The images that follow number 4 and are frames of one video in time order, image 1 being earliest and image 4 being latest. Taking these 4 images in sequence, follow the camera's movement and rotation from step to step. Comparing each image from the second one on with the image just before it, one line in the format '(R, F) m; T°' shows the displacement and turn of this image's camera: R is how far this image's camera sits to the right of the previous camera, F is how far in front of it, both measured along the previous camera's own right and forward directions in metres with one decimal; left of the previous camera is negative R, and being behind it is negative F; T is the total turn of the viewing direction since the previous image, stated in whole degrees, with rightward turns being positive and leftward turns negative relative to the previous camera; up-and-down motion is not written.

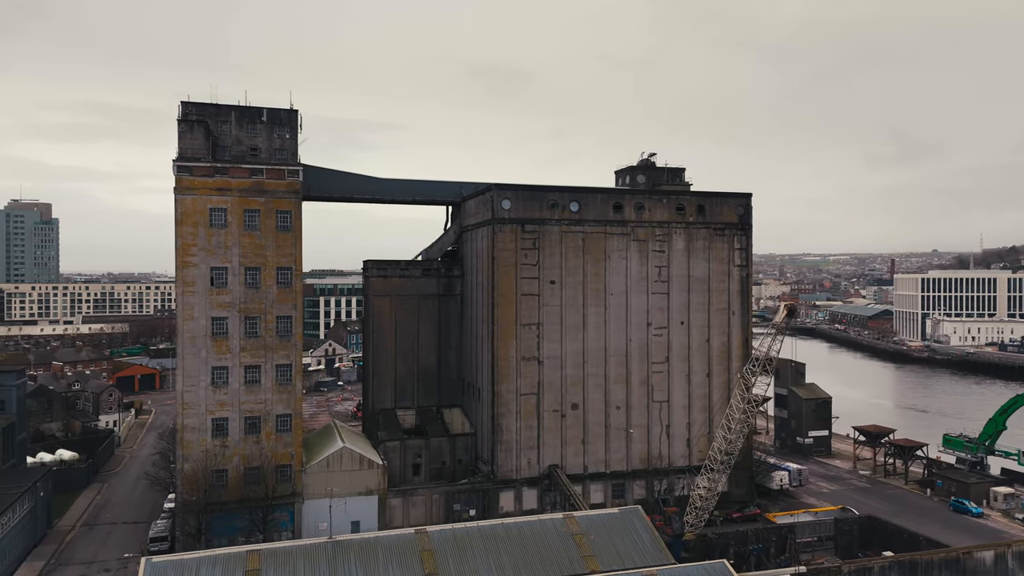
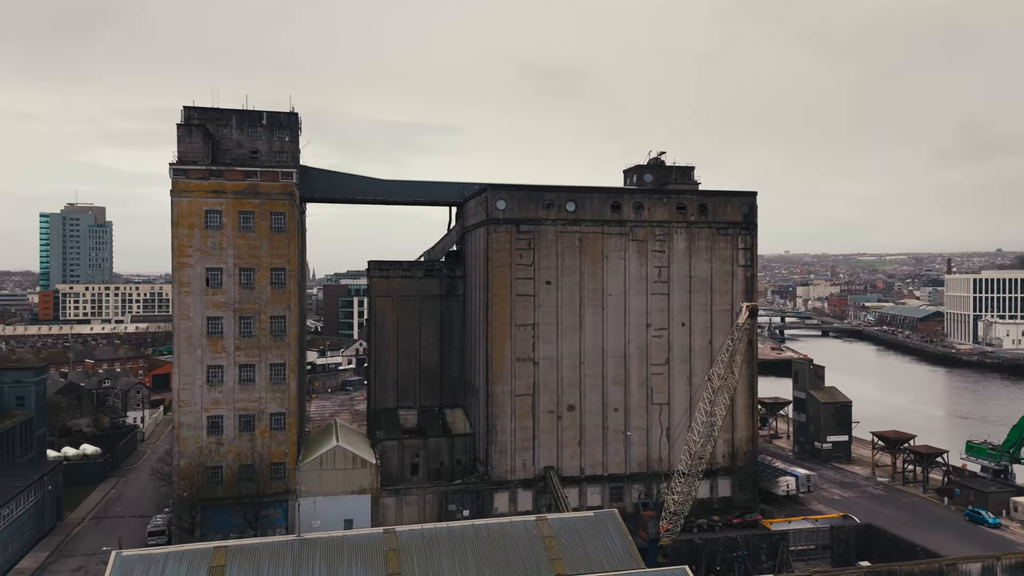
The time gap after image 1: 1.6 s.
(+2.3, +0.2) m; -3°
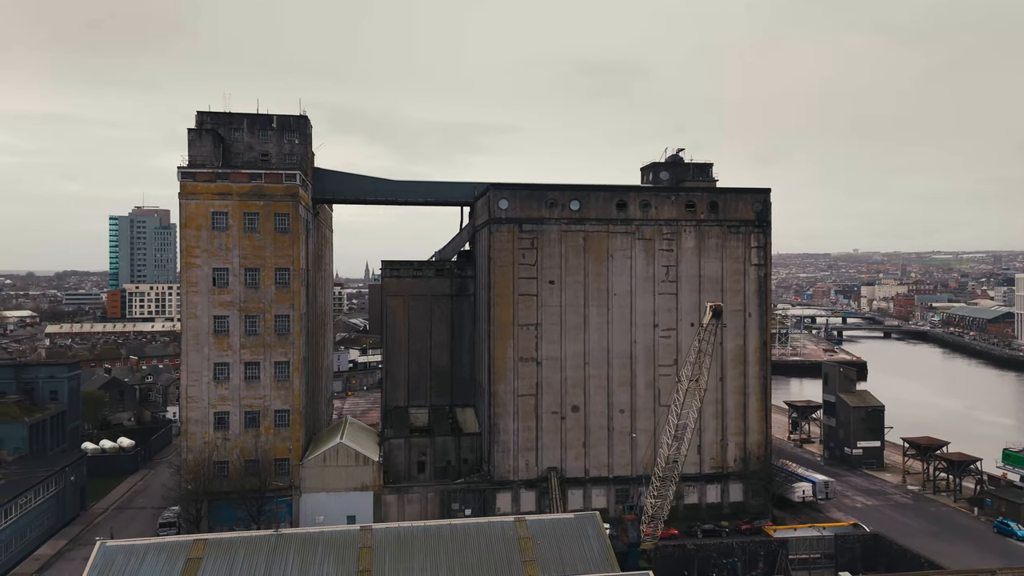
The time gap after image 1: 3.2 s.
(+2.4, +0.2) m; -4°
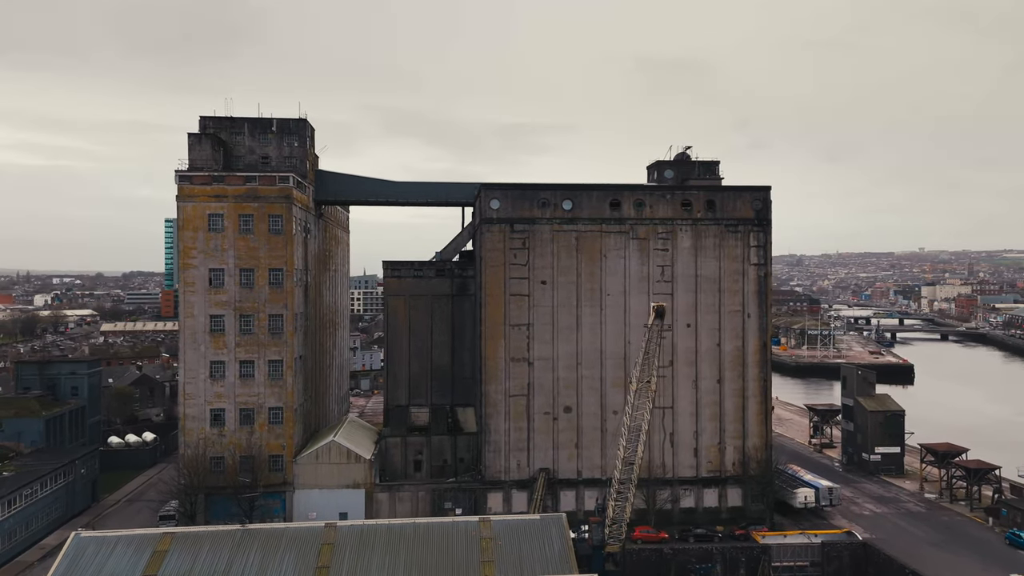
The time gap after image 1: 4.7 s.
(+2.7, +0.1) m; -3°
